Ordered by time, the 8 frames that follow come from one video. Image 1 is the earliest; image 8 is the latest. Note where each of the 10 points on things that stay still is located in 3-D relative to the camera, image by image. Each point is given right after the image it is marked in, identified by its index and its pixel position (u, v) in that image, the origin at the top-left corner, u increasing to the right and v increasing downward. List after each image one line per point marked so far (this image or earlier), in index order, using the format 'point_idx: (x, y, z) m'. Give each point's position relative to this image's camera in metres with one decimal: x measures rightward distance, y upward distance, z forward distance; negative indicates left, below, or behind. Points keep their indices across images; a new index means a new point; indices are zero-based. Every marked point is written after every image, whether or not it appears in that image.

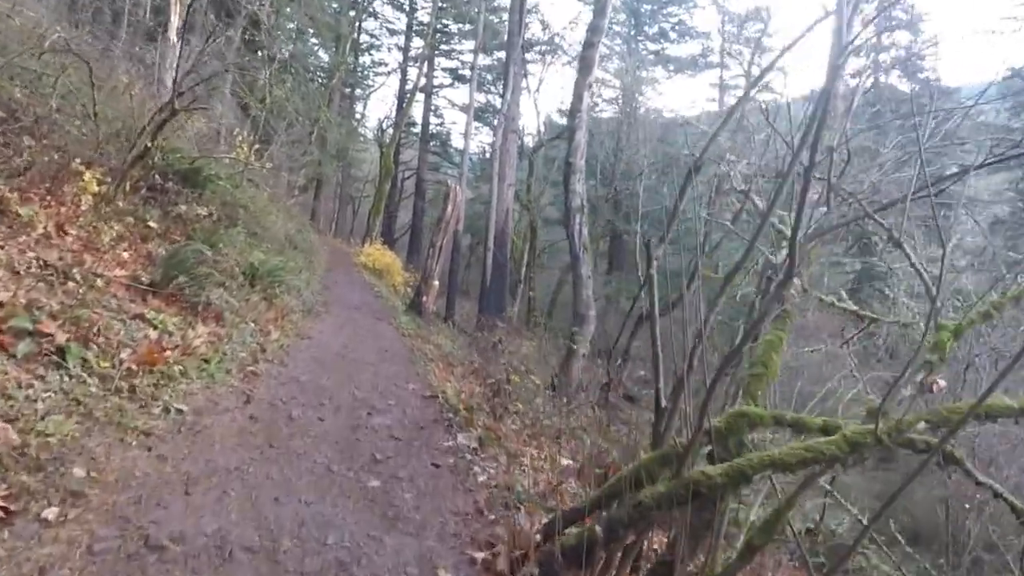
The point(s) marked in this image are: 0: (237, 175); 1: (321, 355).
0: (-9.8, +3.8, +15.1) m
1: (-4.4, -1.5, +9.2) m
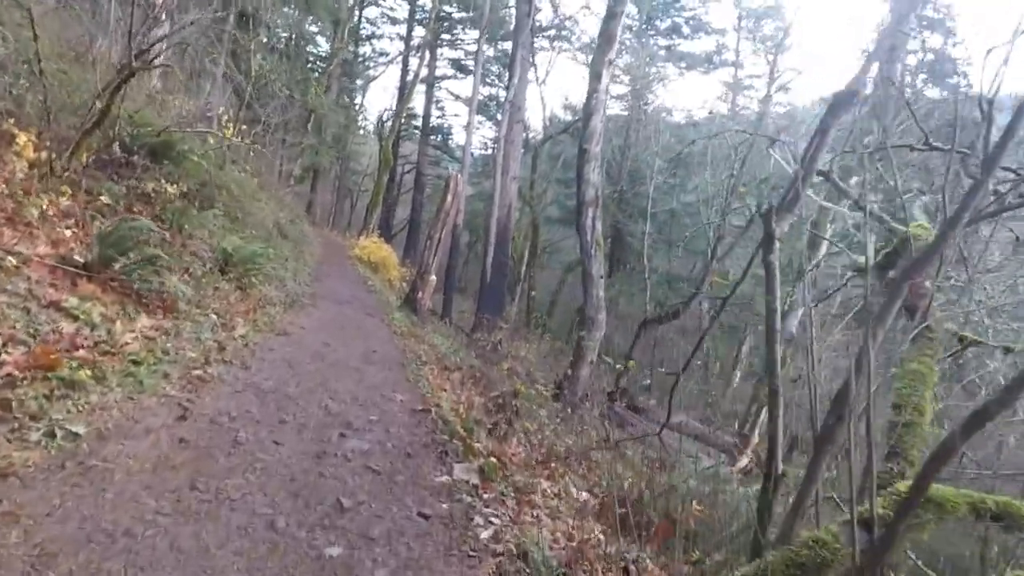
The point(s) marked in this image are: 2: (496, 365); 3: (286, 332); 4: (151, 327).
0: (-9.5, +4.2, +13.7) m
1: (-4.2, -1.3, +7.9) m
2: (-0.7, -2.6, +13.9) m
3: (-5.0, -1.0, +9.2) m
4: (-5.7, -0.6, +6.3) m
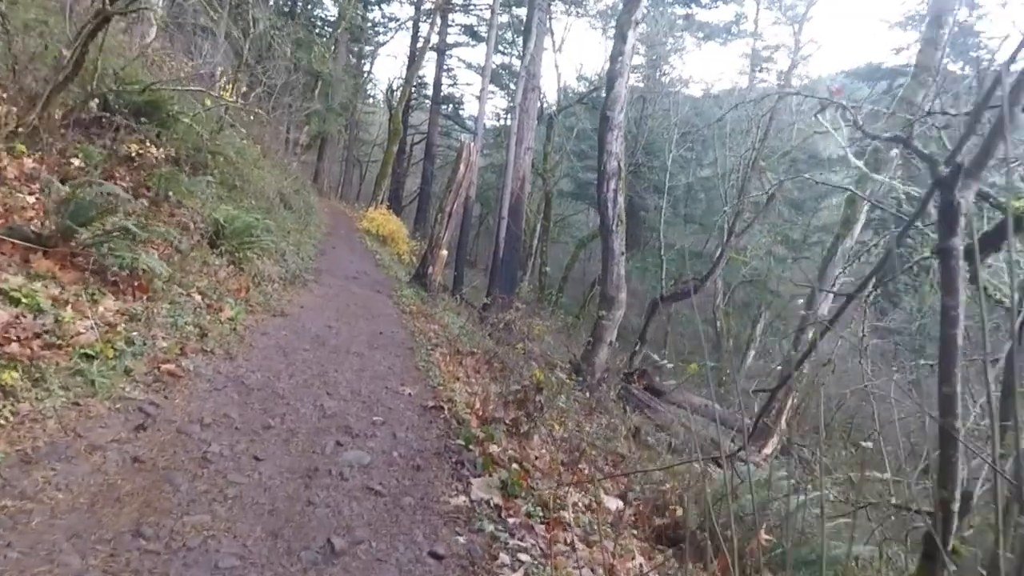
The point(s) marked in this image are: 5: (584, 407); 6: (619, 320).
0: (-9.0, +5.0, +12.6) m
1: (-3.9, -0.9, +7.0) m
2: (-0.2, -1.9, +13.0) m
3: (-4.6, -0.5, +8.3) m
4: (-5.4, -0.3, +5.5) m
5: (+1.9, -3.3, +11.8) m
6: (+3.5, -1.0, +13.9) m
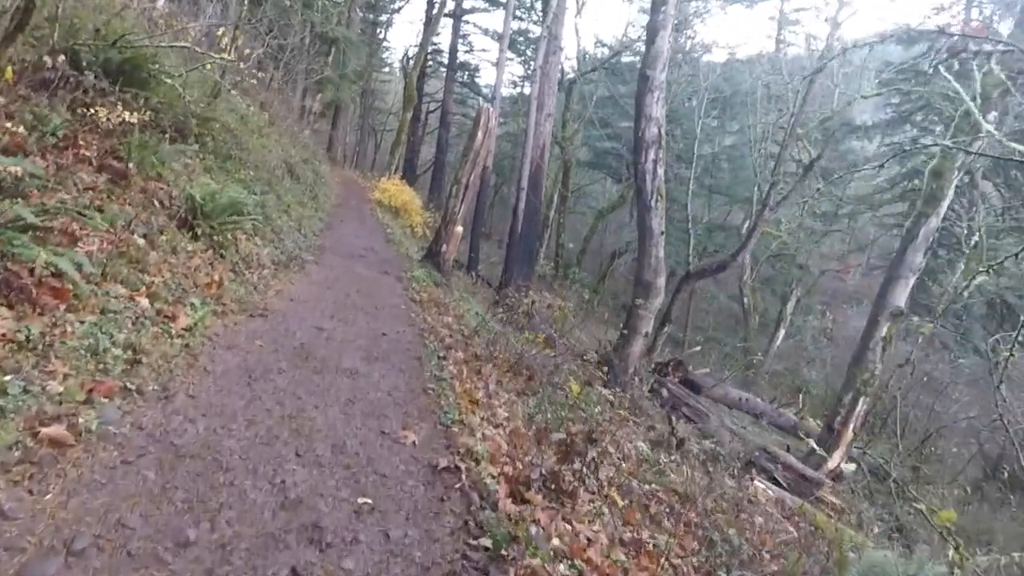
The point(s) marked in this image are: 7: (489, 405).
0: (-8.1, +5.5, +10.7) m
1: (-3.3, -1.0, +5.4) m
2: (+0.6, -1.5, +11.3) m
3: (-4.0, -0.4, +6.7) m
4: (-4.9, -0.4, +3.9) m
5: (+2.5, -3.1, +10.1) m
6: (+4.3, -0.6, +12.0) m
7: (-0.4, -1.9, +6.5) m
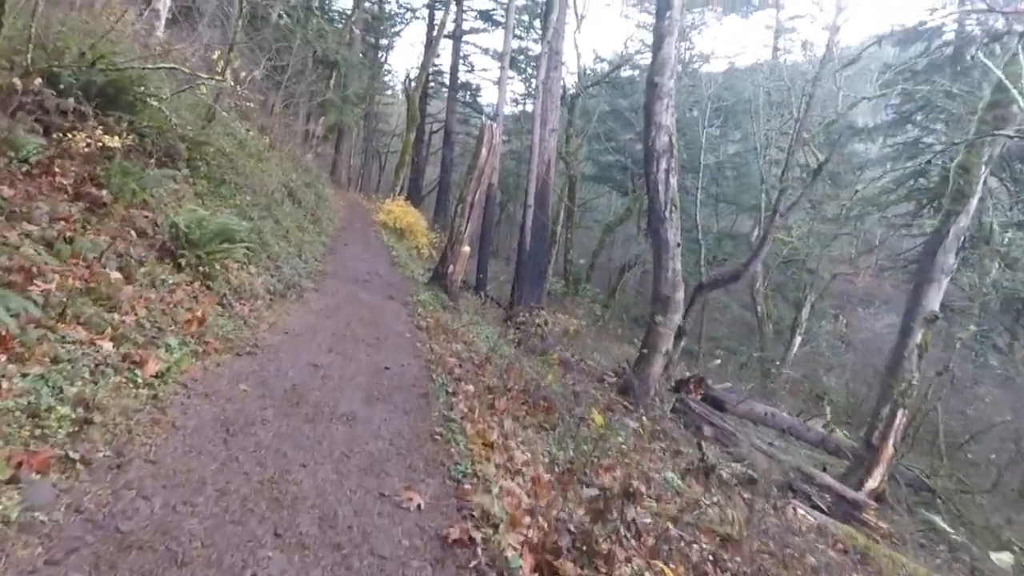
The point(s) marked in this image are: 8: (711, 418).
0: (-8.0, +4.7, +10.4) m
1: (-3.1, -1.4, +4.7) m
2: (+0.9, -2.1, +10.5) m
3: (-3.8, -0.9, +6.1) m
4: (-4.7, -0.8, +3.3) m
5: (+2.9, -3.5, +9.2) m
6: (+4.6, -1.1, +11.2) m
7: (-0.1, -2.3, +5.7) m
8: (+6.0, -3.9, +12.1) m
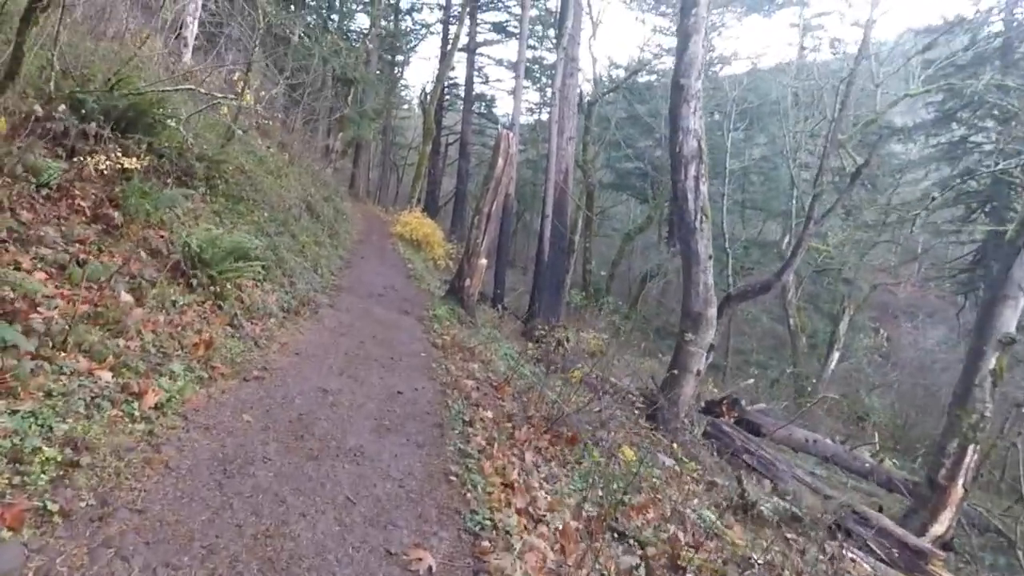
0: (-7.4, +4.3, +10.4) m
1: (-2.9, -1.7, +4.4) m
2: (+1.5, -2.5, +10.0) m
3: (-3.5, -1.2, +5.8) m
4: (-4.5, -1.1, +3.1) m
5: (+3.4, -4.0, +8.5) m
6: (+5.2, -1.5, +10.5) m
7: (+0.1, -2.6, +5.2) m
8: (+6.6, -4.4, +11.2) m
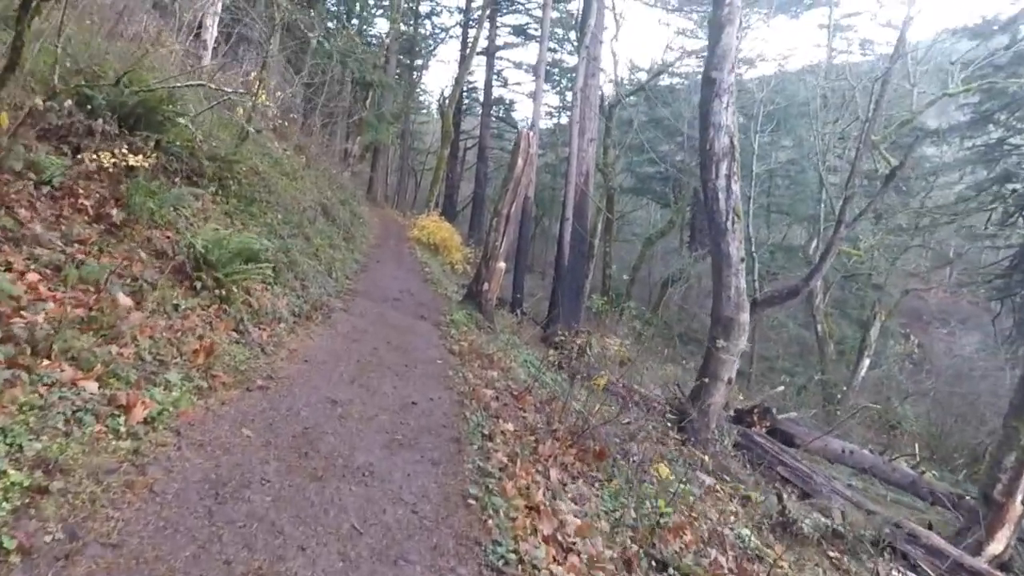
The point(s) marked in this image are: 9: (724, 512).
0: (-6.9, +4.2, +10.3) m
1: (-2.6, -1.7, +4.0) m
2: (+1.9, -2.6, +9.4) m
3: (-3.2, -1.2, +5.4) m
4: (-4.3, -1.1, +2.7) m
5: (+3.8, -4.0, +7.8) m
6: (+5.7, -1.6, +9.7) m
7: (+0.4, -2.6, +4.6) m
8: (+7.2, -4.4, +10.4) m
9: (+3.8, -4.1, +7.2) m
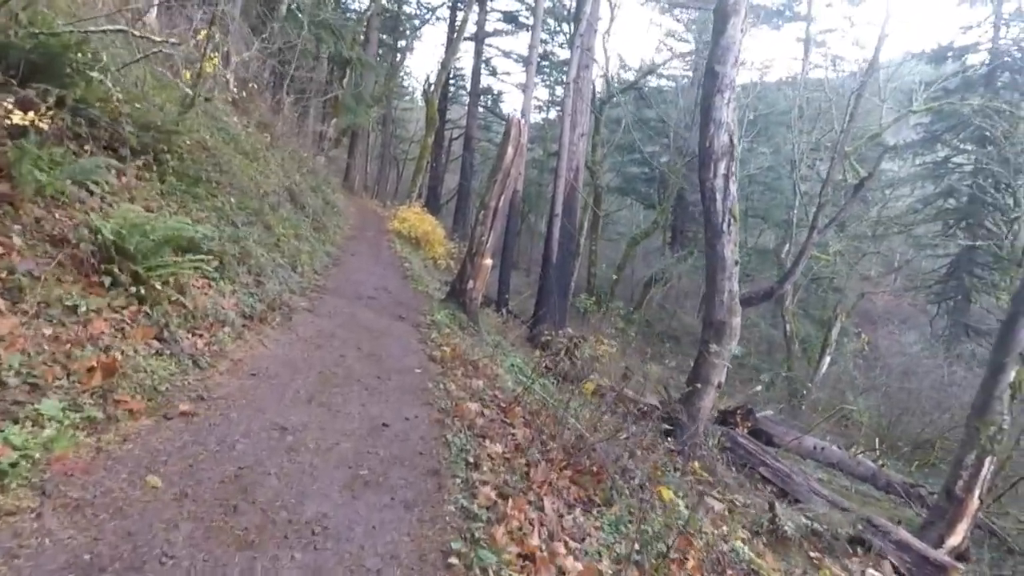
0: (-7.2, +4.3, +8.9) m
1: (-2.6, -1.7, +2.9) m
2: (+1.6, -2.6, +8.5) m
3: (-3.3, -1.2, +4.3) m
4: (-4.3, -1.1, +1.5) m
5: (+3.6, -4.0, +7.1) m
6: (+5.4, -1.6, +9.1) m
7: (+0.4, -2.6, +3.7) m
8: (+6.8, -4.5, +9.8) m
9: (+3.5, -4.1, +6.5) m
